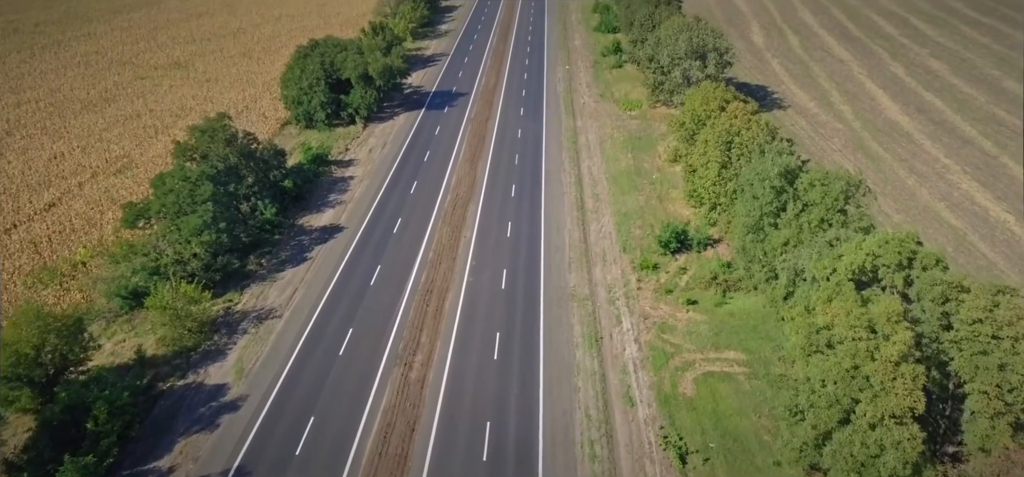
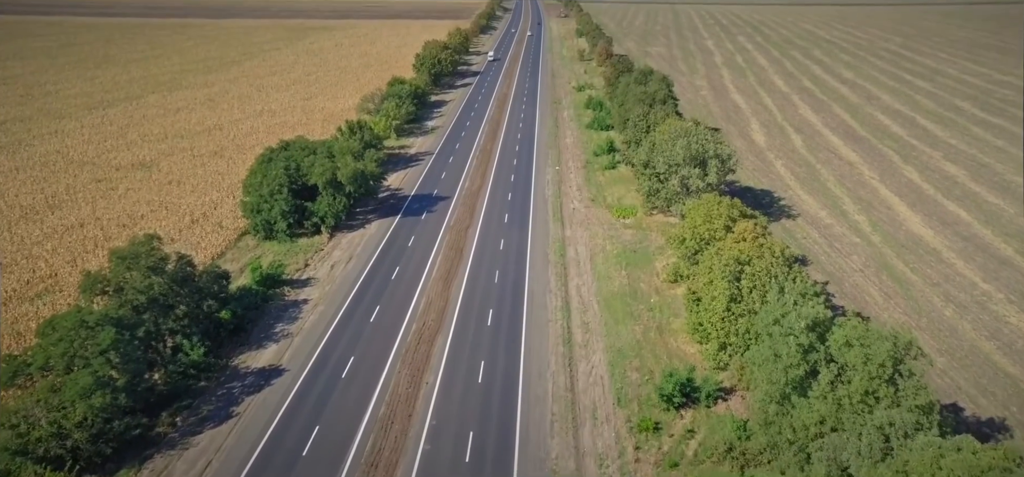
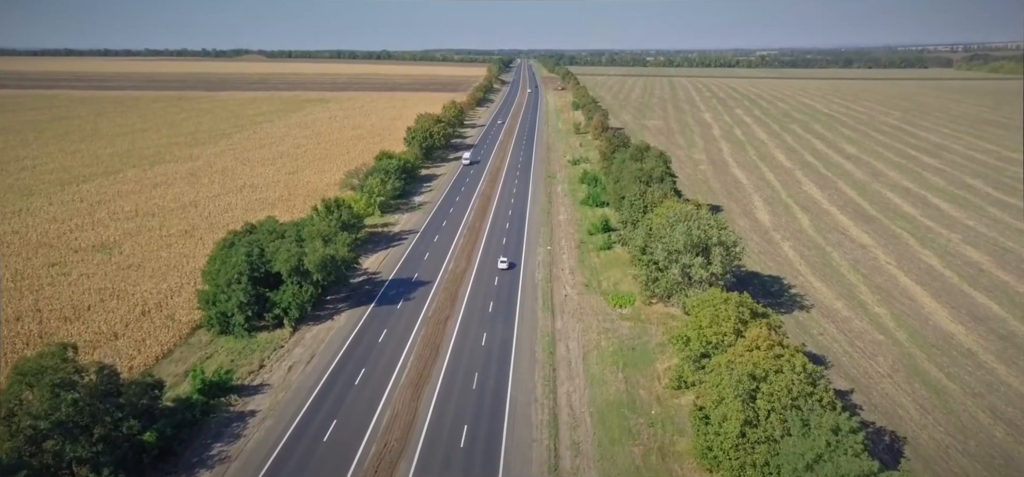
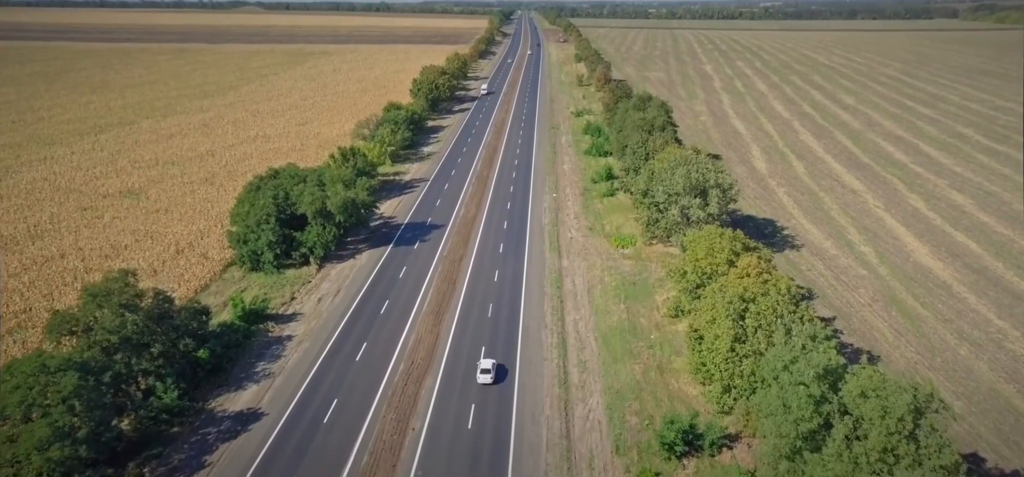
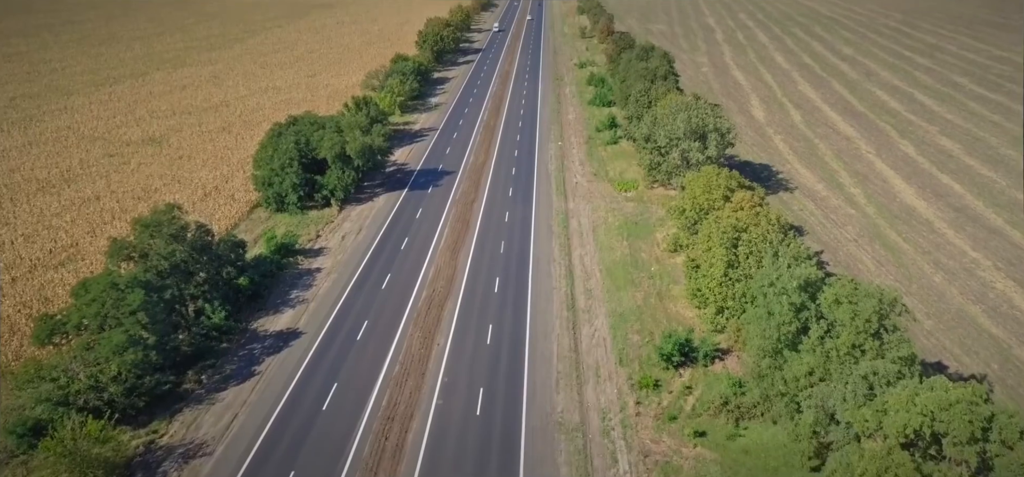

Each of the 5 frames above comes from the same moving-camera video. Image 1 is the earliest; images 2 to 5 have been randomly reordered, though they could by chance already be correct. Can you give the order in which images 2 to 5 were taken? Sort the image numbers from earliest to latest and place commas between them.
5, 2, 4, 3
